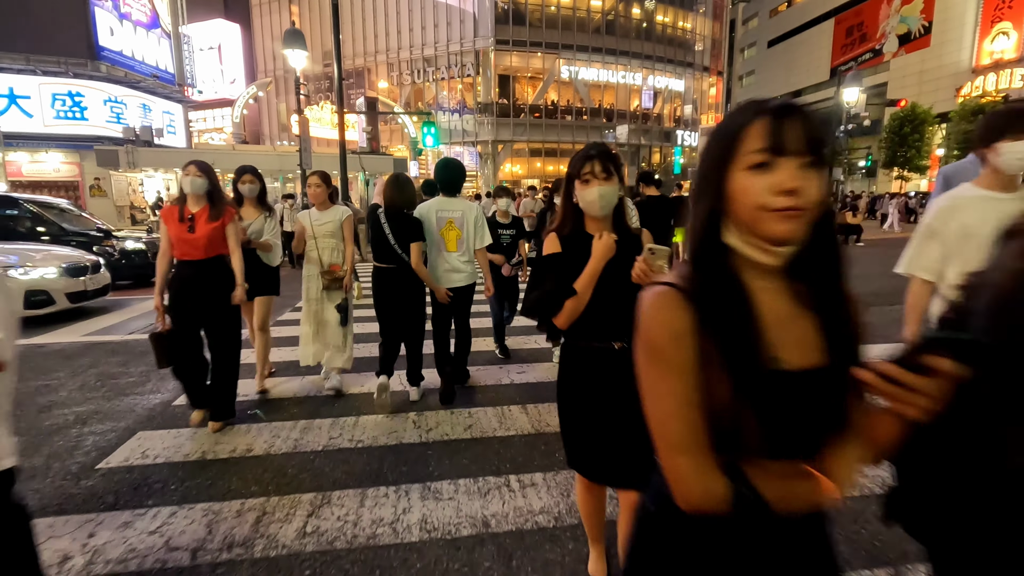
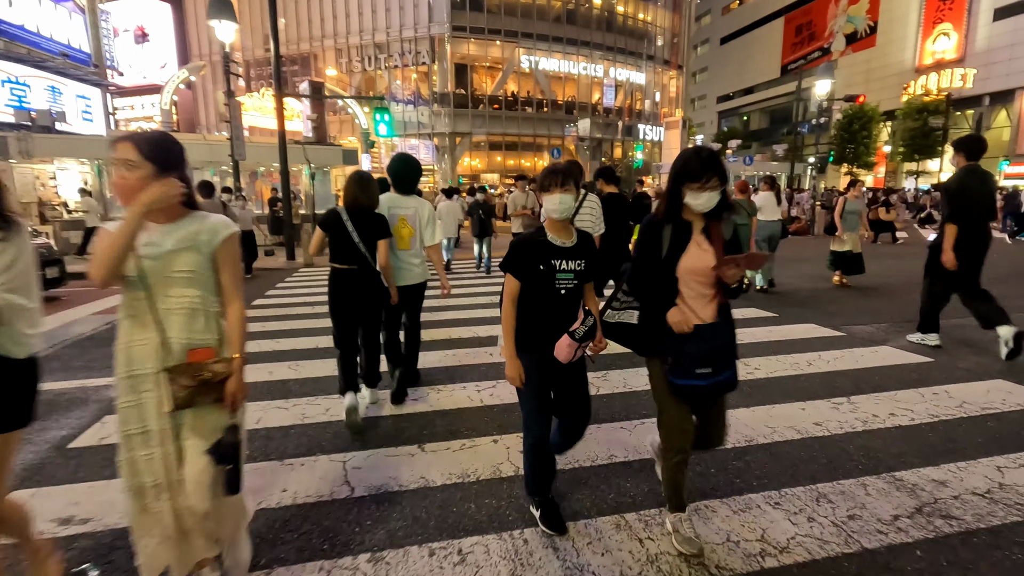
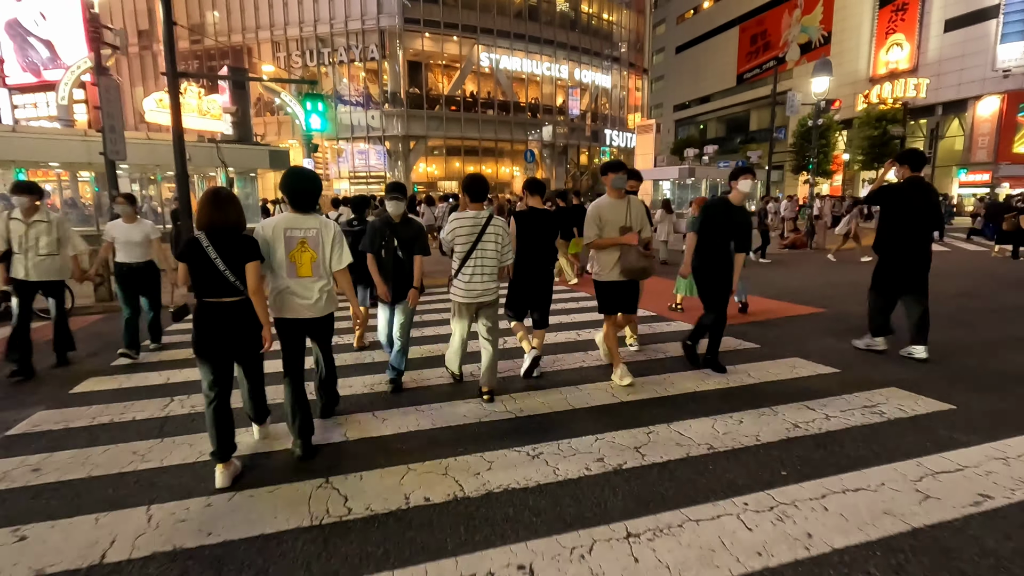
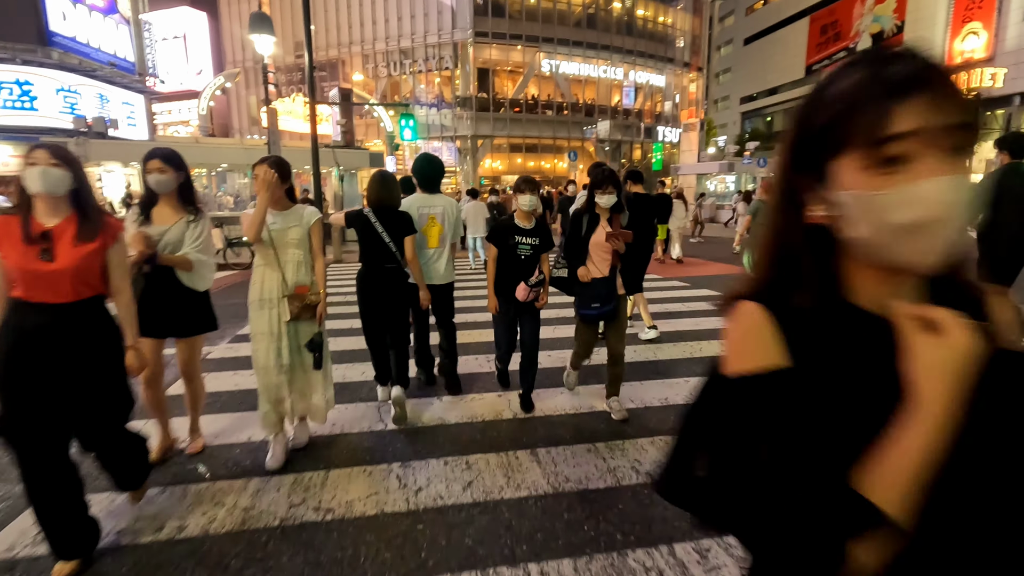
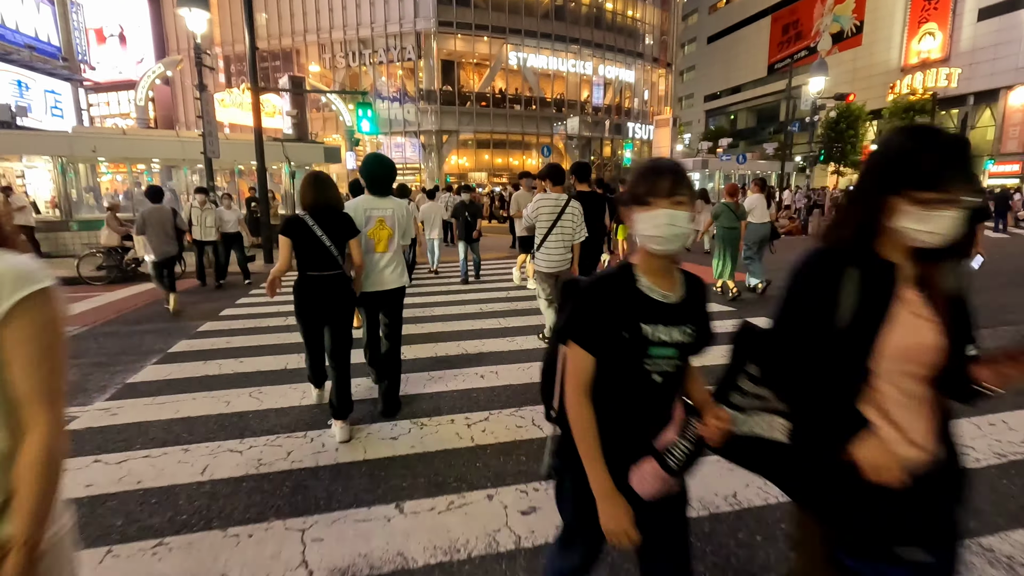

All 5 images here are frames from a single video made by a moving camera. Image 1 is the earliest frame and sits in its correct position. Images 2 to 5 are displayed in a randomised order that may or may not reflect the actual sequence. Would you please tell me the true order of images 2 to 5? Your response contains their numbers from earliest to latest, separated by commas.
4, 2, 5, 3
